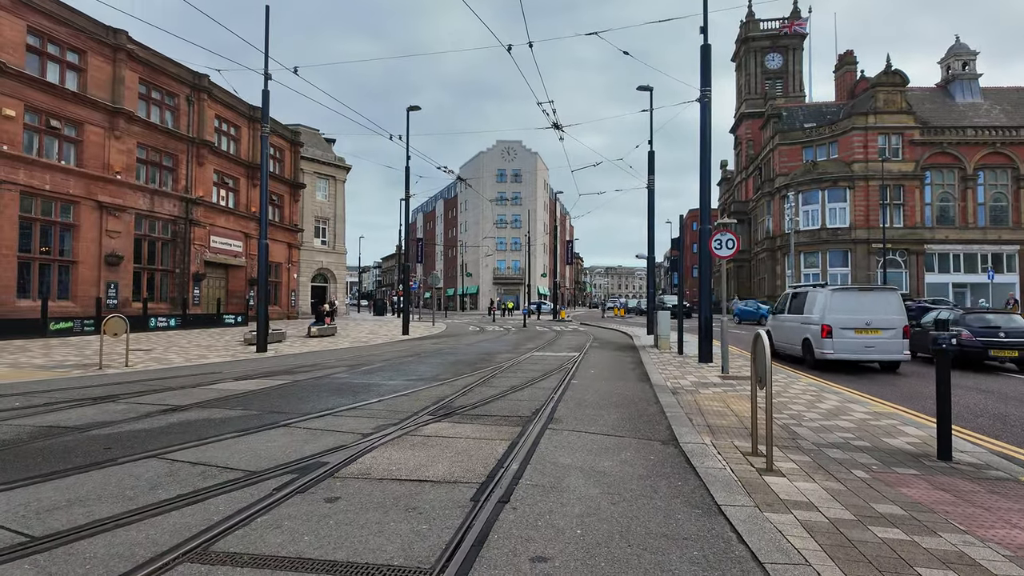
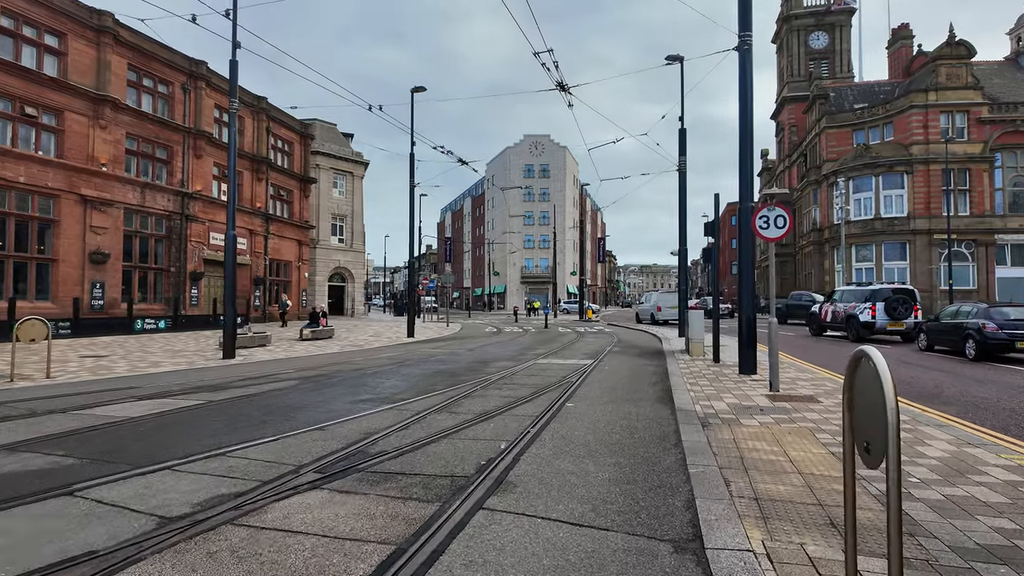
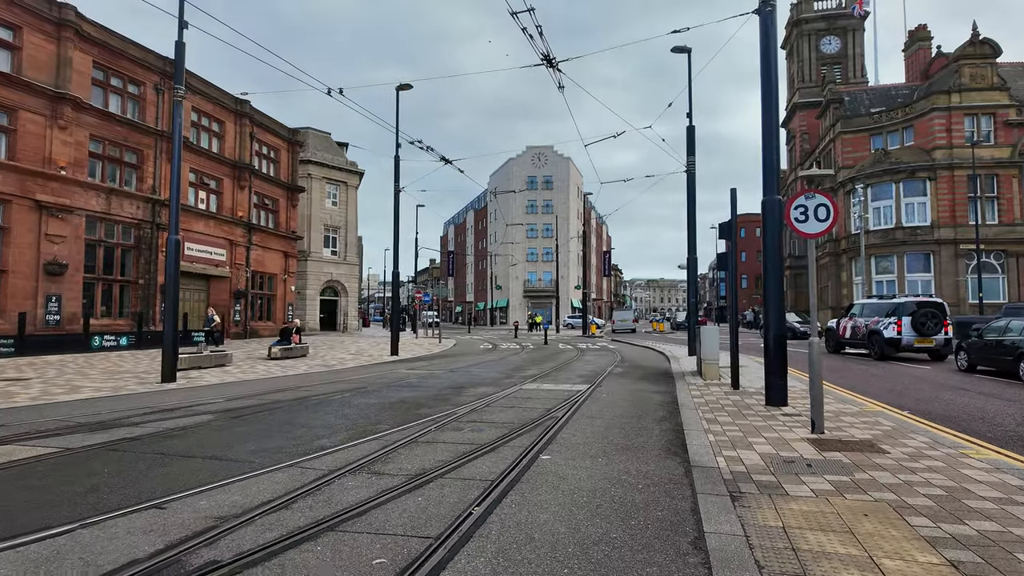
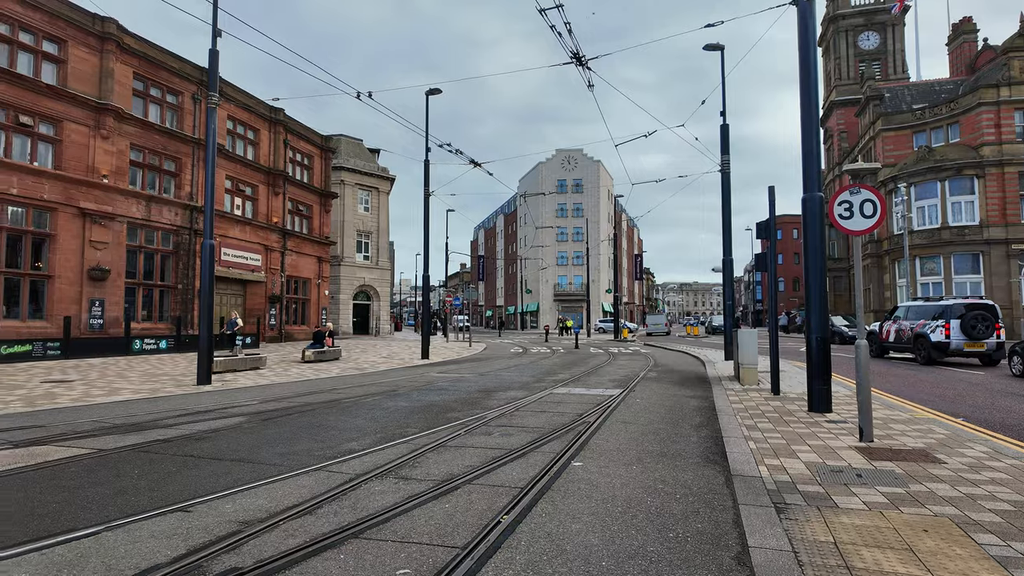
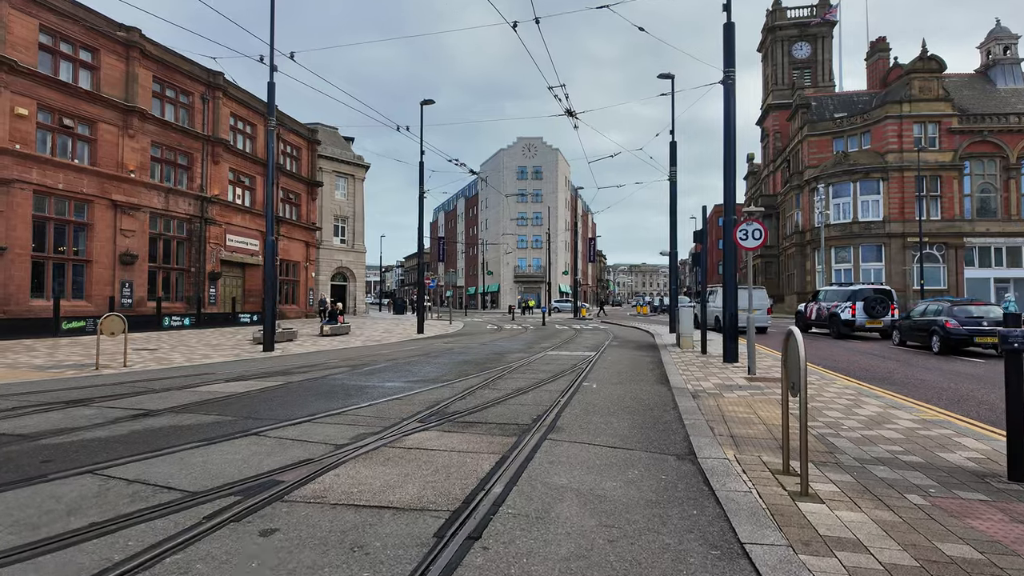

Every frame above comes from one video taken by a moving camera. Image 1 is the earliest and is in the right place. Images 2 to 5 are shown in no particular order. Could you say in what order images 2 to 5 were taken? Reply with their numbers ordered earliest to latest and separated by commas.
5, 2, 3, 4
